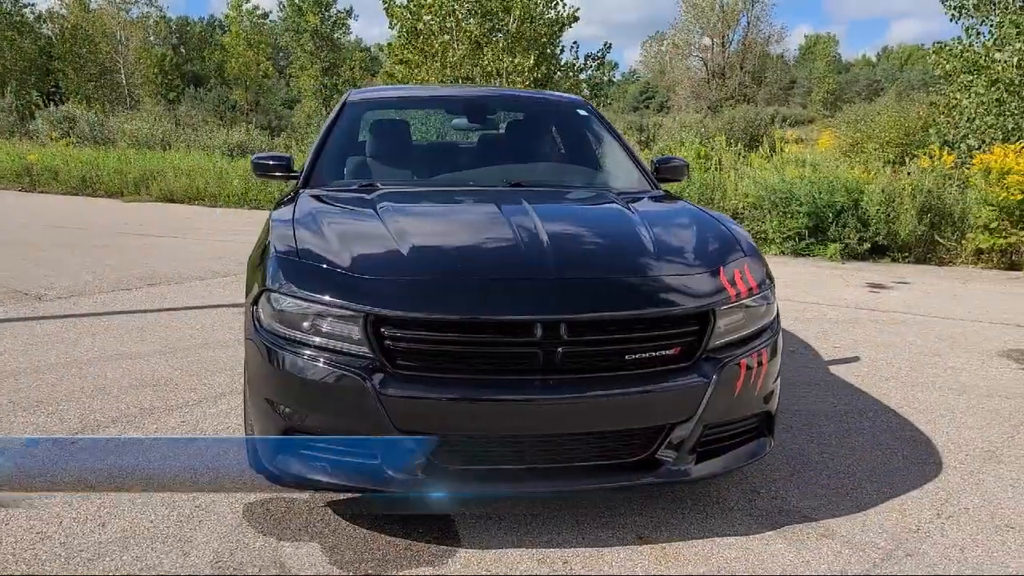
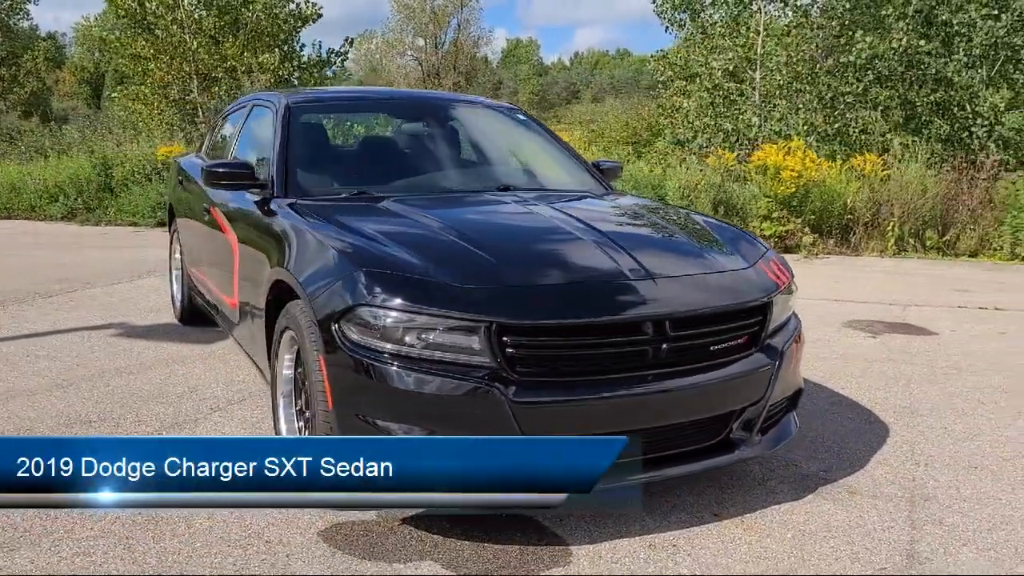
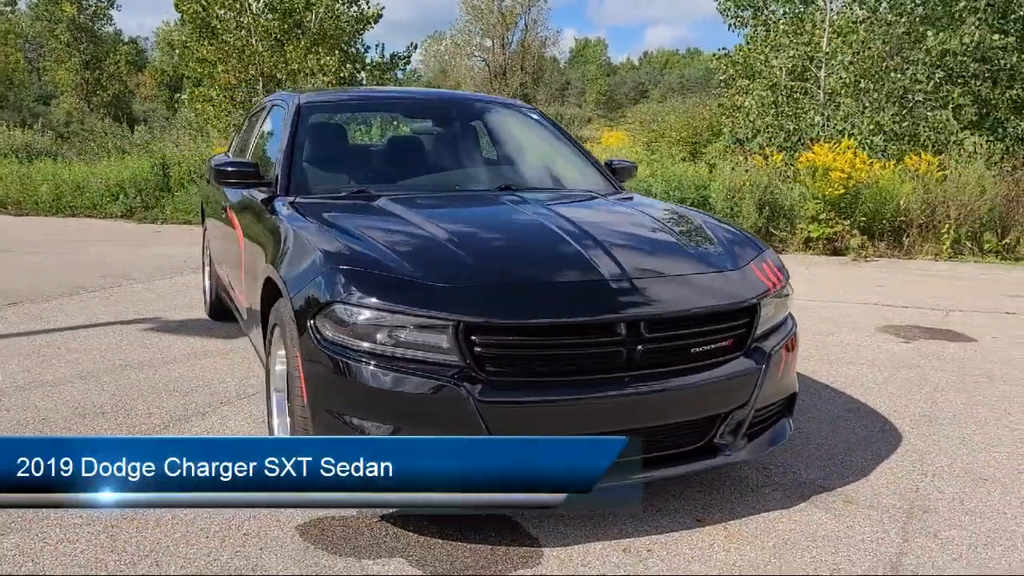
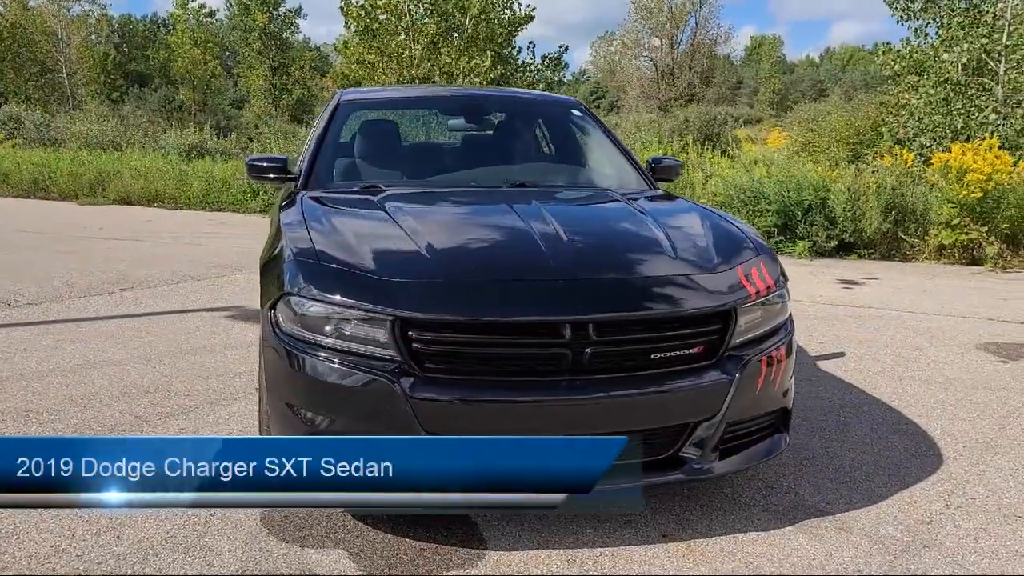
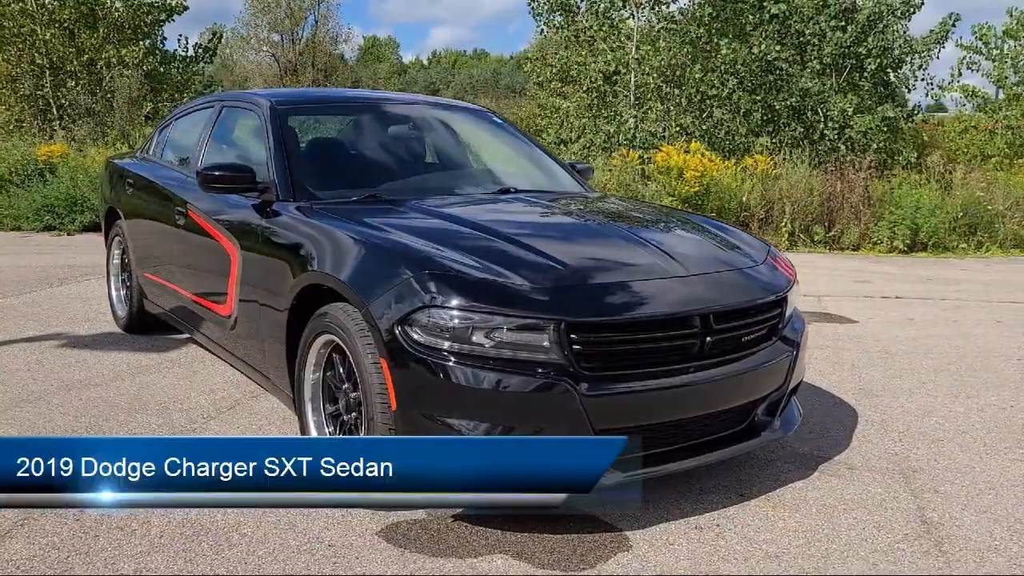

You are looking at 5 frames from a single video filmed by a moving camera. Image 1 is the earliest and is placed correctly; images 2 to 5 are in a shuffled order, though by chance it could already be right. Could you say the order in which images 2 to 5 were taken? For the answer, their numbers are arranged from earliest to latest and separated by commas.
4, 3, 2, 5
